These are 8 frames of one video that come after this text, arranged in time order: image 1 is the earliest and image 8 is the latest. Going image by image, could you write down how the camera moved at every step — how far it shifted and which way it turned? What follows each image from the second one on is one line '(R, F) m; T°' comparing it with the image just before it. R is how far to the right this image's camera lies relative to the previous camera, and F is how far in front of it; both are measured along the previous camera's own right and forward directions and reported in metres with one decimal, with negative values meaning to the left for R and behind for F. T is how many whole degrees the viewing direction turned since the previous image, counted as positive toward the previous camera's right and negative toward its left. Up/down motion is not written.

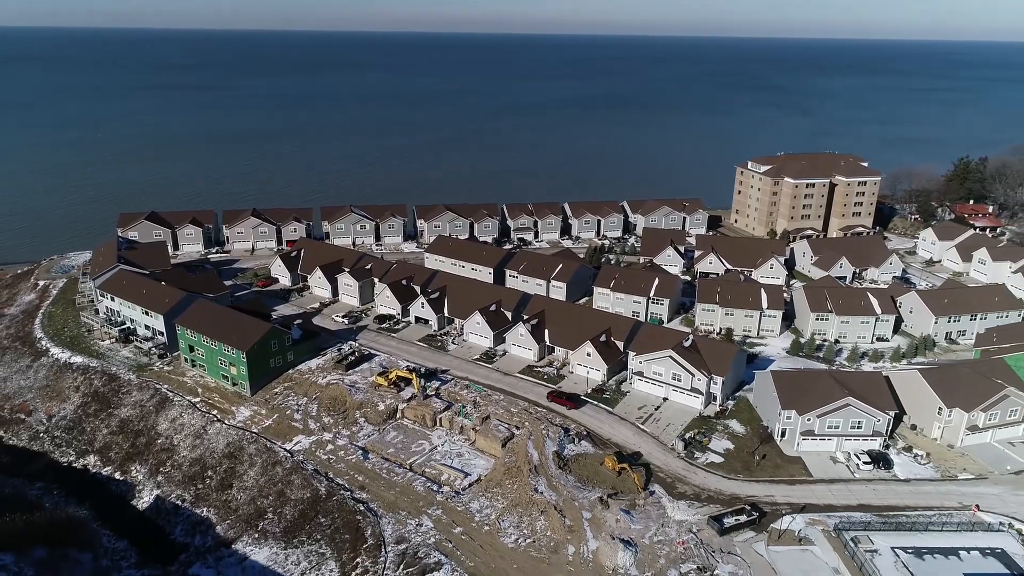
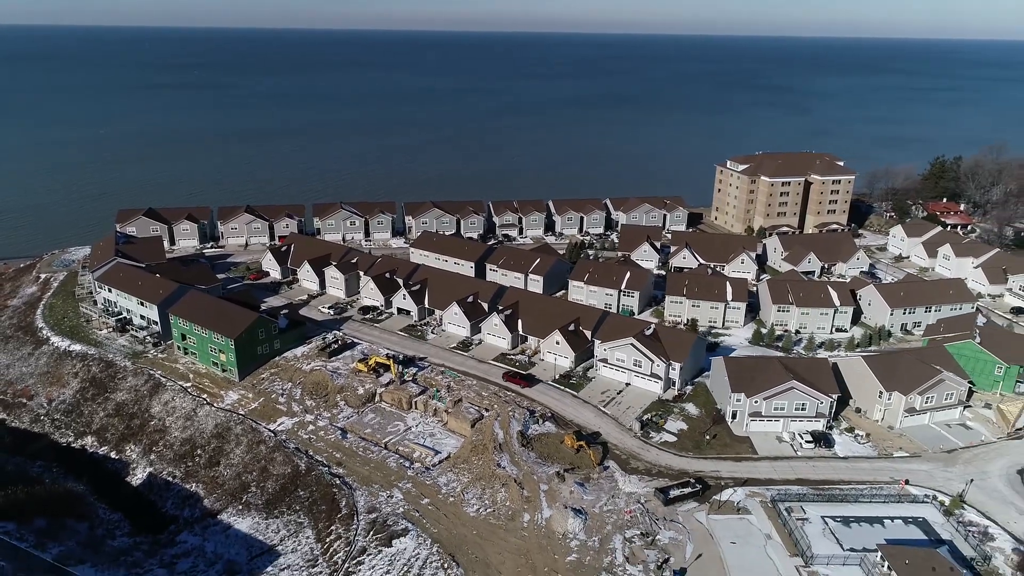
(+1.2, -1.5) m; 0°
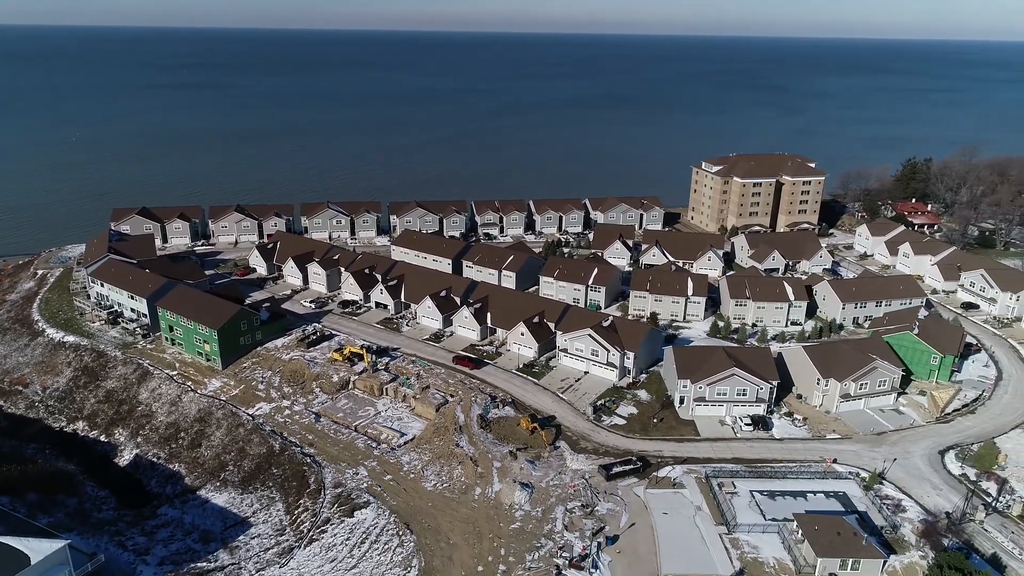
(+1.6, -1.7) m; 0°
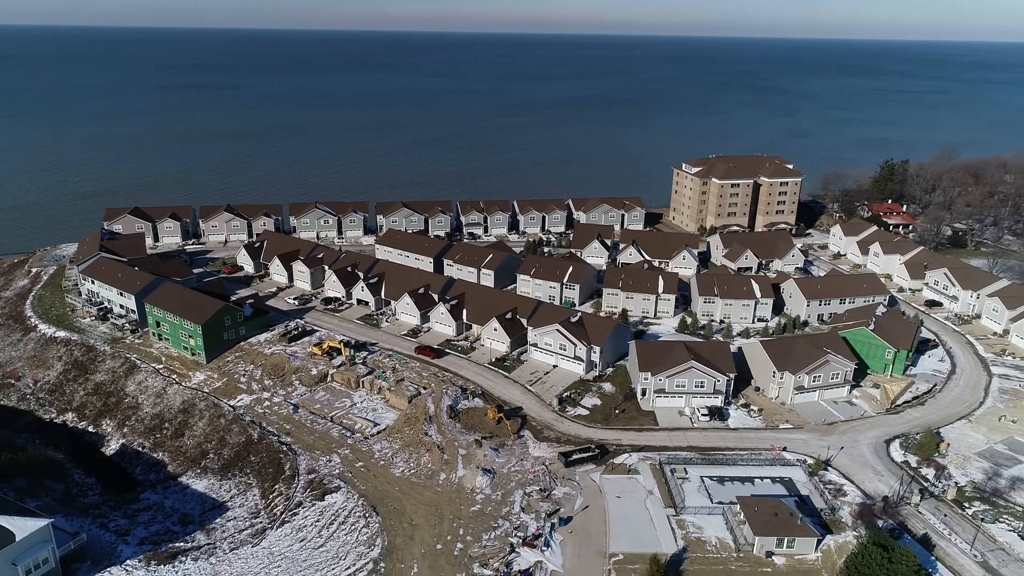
(+1.3, -1.1) m; 0°
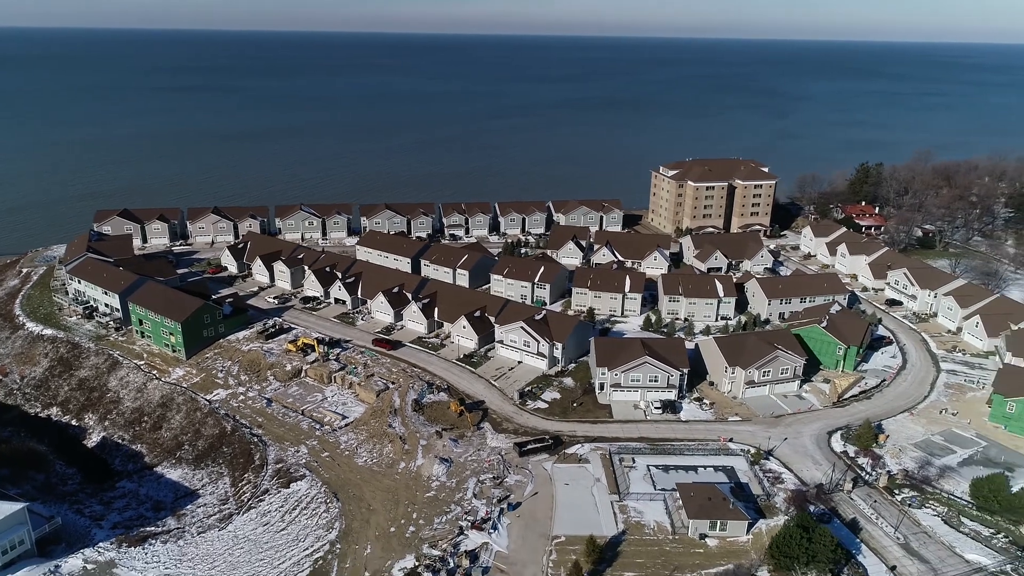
(+1.6, -1.2) m; 0°
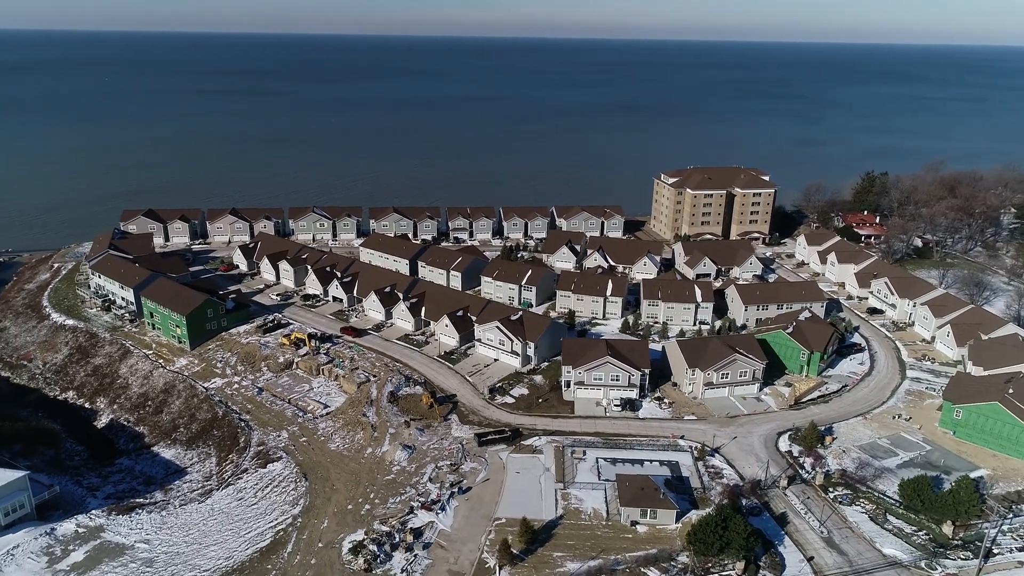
(+2.8, -1.6) m; -3°
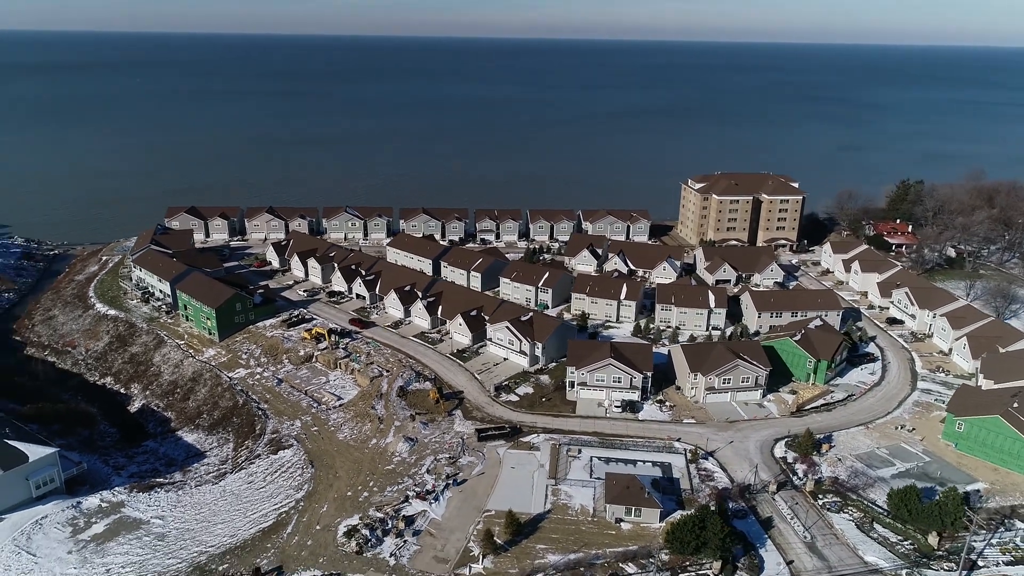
(+1.7, -0.8) m; -4°
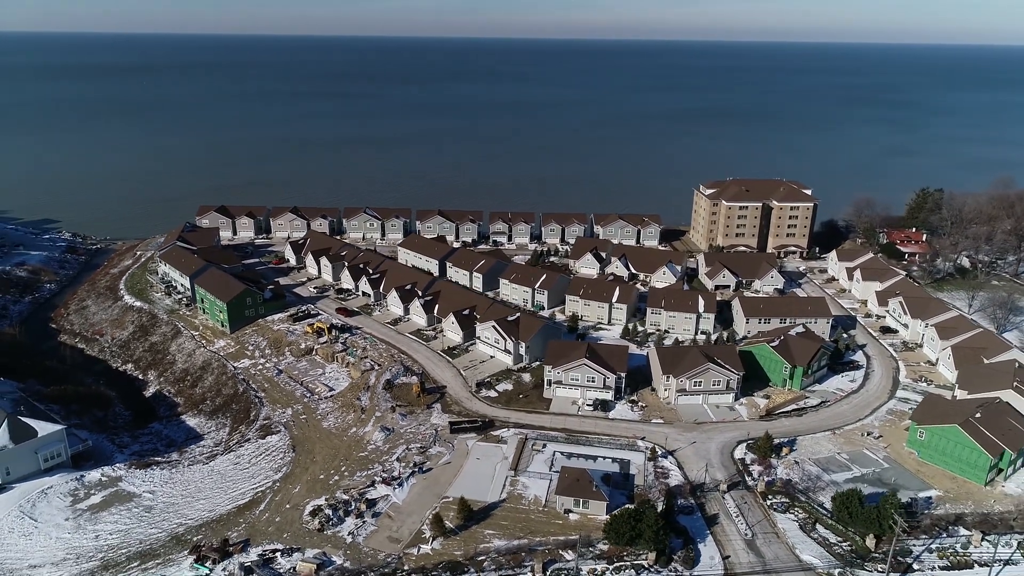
(+3.0, -1.1) m; -4°
